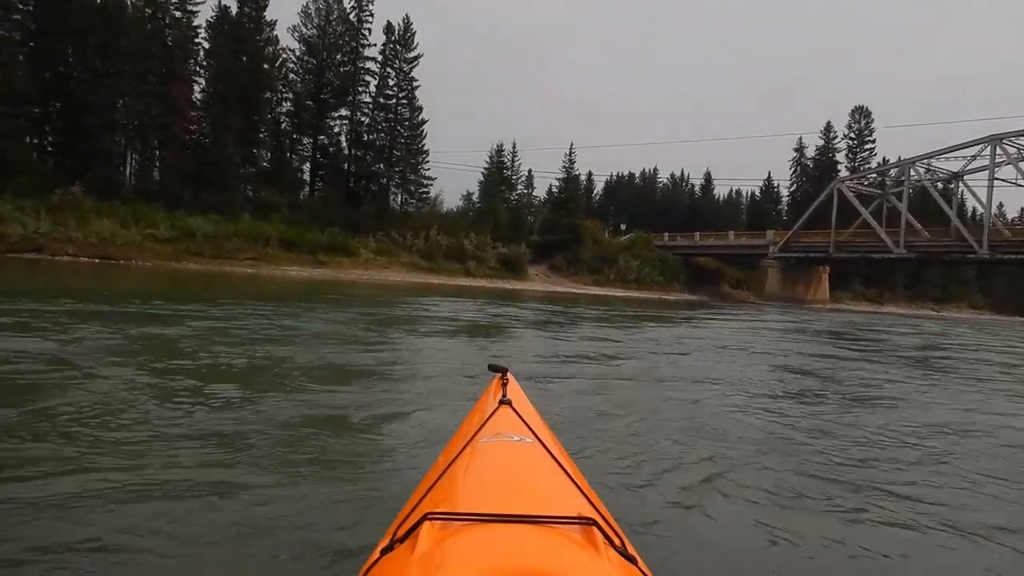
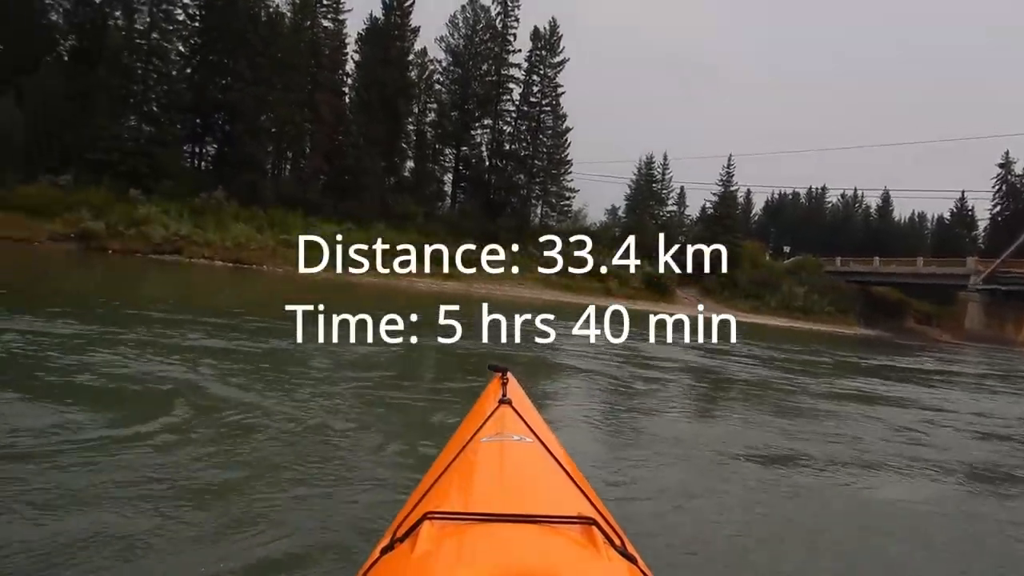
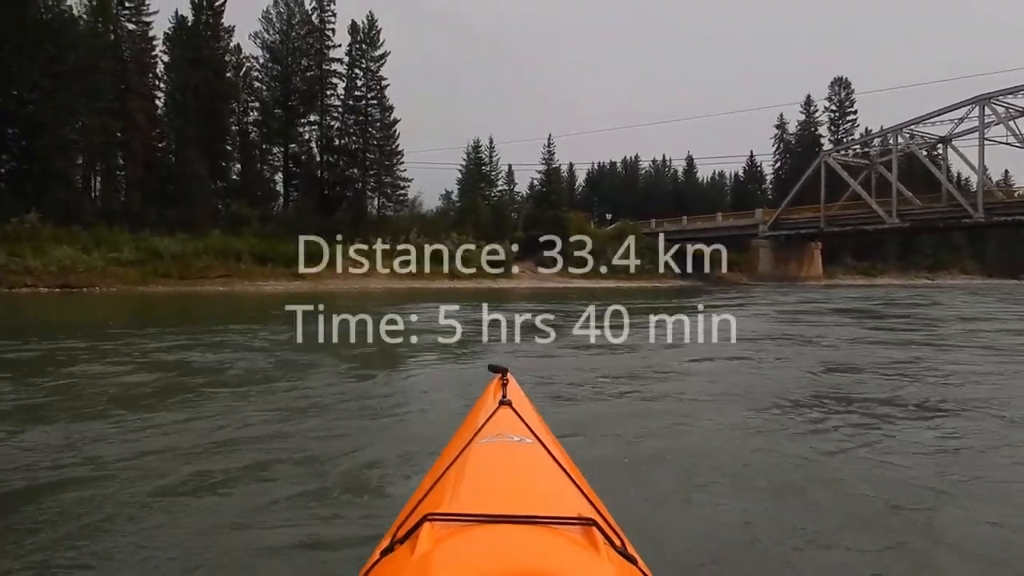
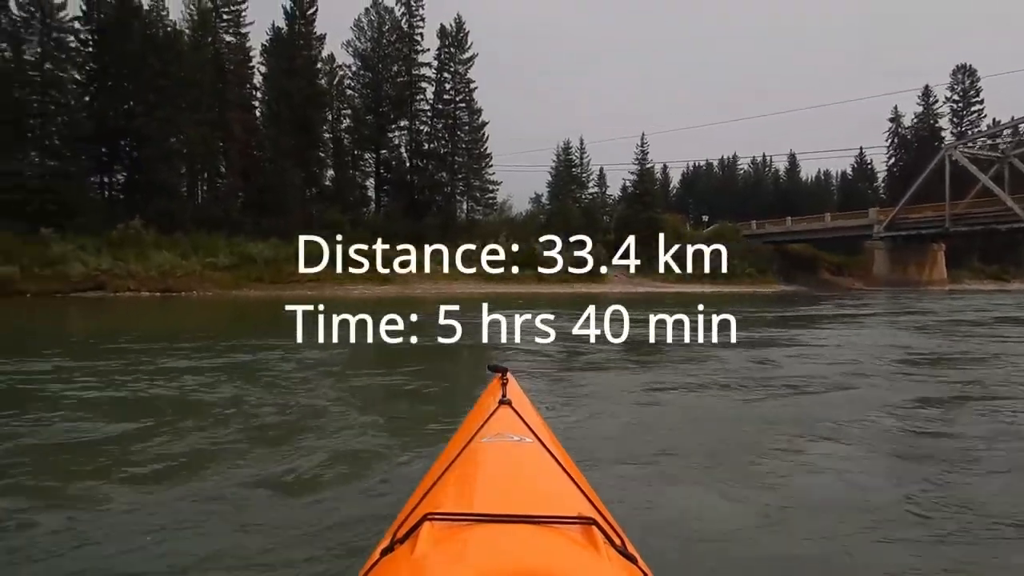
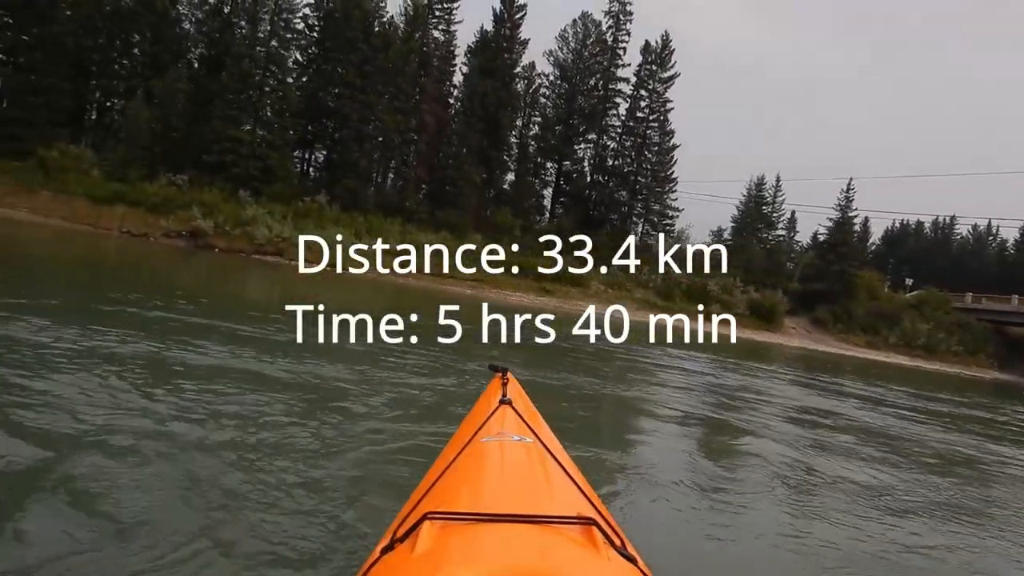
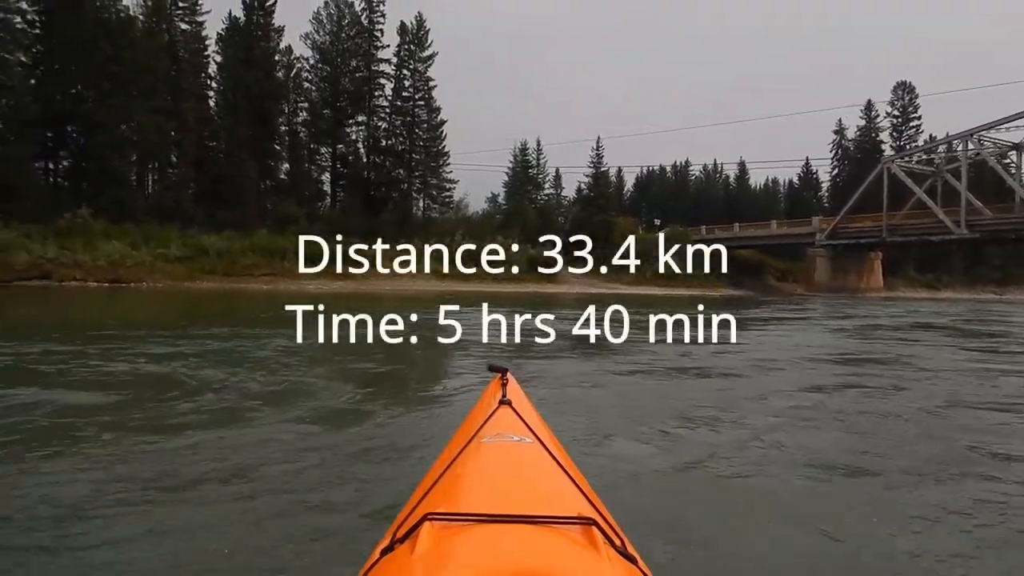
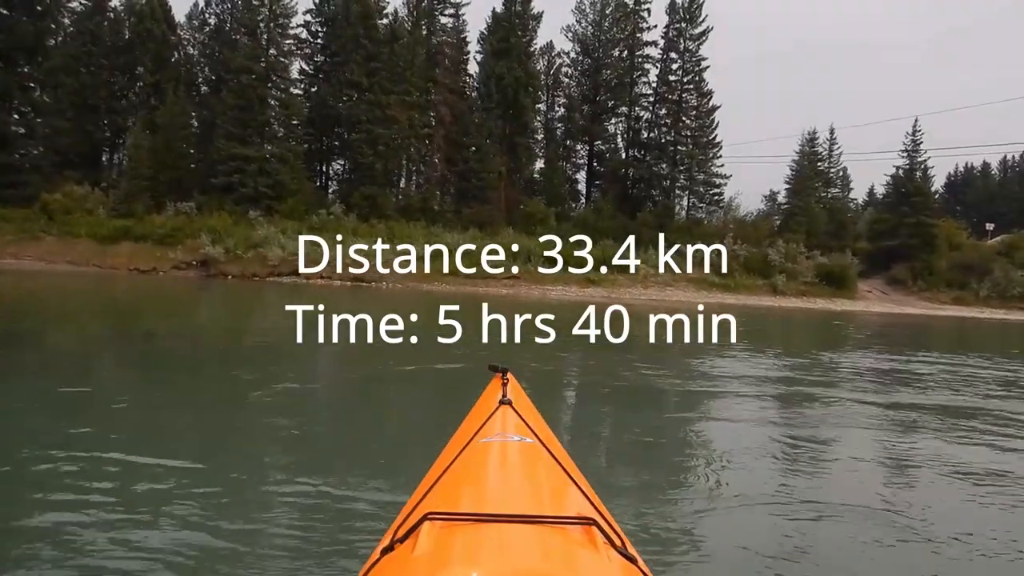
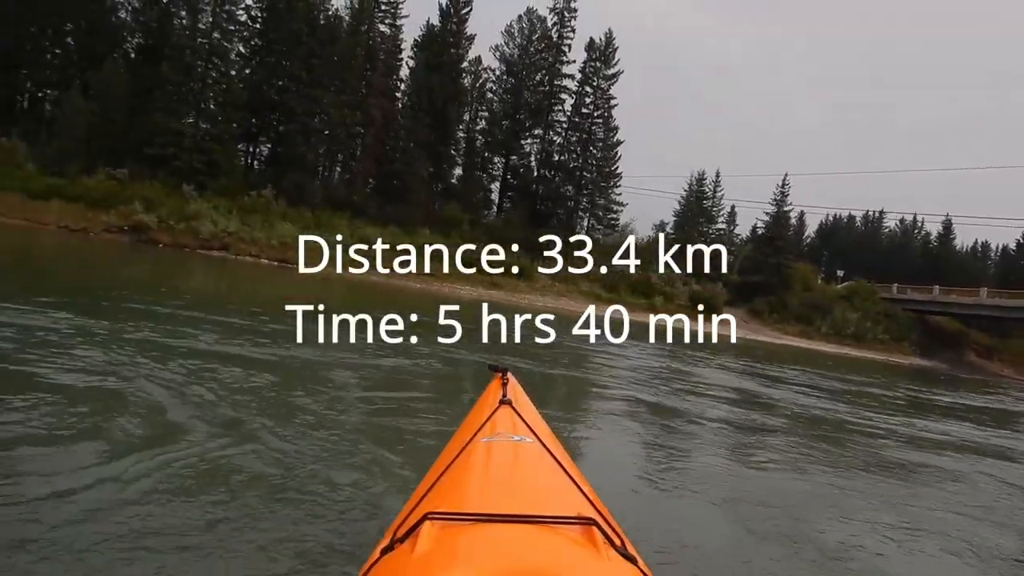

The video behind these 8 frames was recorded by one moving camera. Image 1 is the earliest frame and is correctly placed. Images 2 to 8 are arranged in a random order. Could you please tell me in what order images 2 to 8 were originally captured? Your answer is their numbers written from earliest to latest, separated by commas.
3, 6, 4, 2, 8, 5, 7
